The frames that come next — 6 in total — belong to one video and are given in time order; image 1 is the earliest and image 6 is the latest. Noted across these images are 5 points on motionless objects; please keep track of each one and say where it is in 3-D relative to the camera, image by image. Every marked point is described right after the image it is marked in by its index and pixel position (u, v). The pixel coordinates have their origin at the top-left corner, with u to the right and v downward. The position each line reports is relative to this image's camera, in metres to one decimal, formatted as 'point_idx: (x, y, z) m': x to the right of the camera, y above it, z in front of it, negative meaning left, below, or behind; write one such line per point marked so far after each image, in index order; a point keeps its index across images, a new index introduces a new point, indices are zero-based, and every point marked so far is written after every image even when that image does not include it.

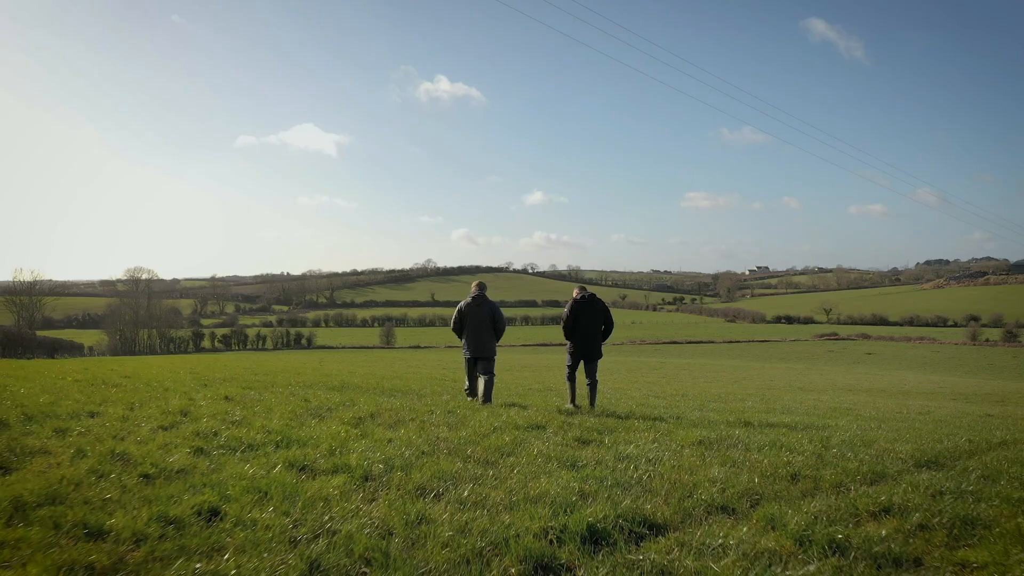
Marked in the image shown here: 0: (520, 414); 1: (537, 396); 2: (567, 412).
0: (+0.1, -2.5, +10.0) m
1: (+0.8, -3.5, +16.8) m
2: (+1.1, -2.6, +10.7) m
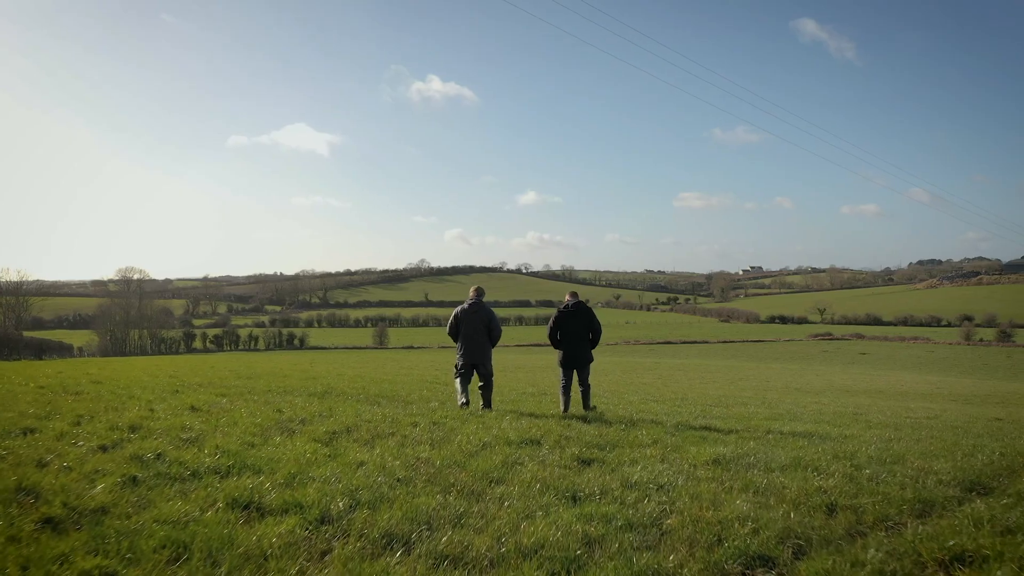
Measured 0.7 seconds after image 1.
0: (0.0, -2.5, +9.2) m
1: (+0.6, -3.5, +16.1) m
2: (+1.0, -2.6, +10.0) m
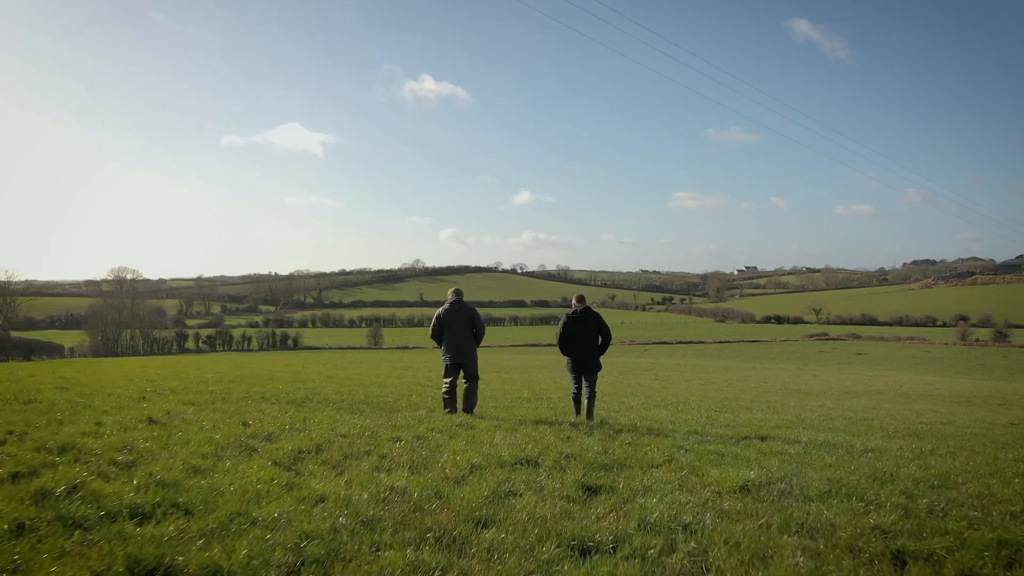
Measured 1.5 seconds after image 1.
0: (-0.1, -2.4, +8.4) m
1: (+0.4, -3.5, +15.2) m
2: (+0.9, -2.6, +9.2) m
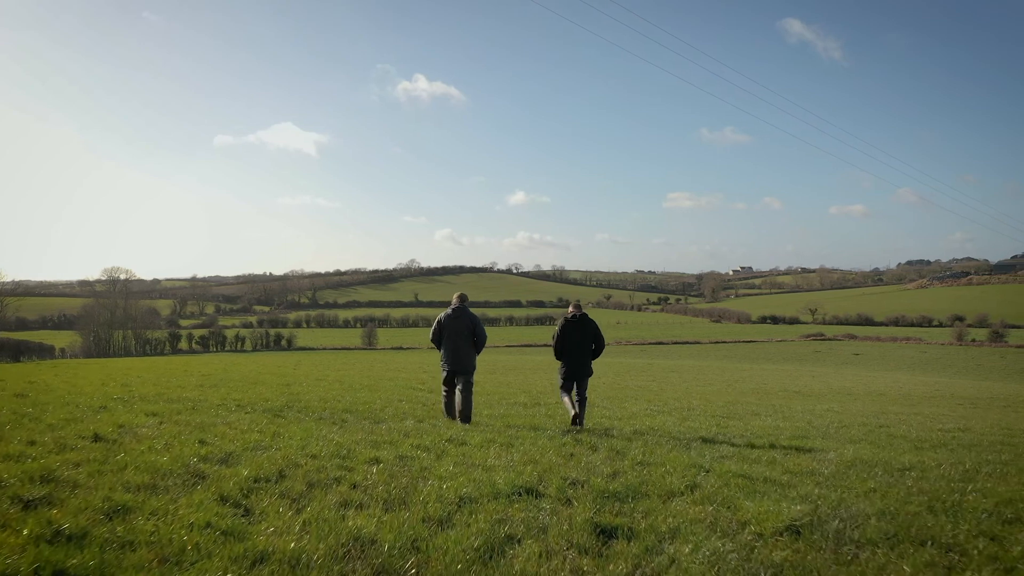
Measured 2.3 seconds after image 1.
0: (-0.2, -2.4, +7.5) m
1: (+0.3, -3.5, +14.4) m
2: (+0.8, -2.5, +8.3) m
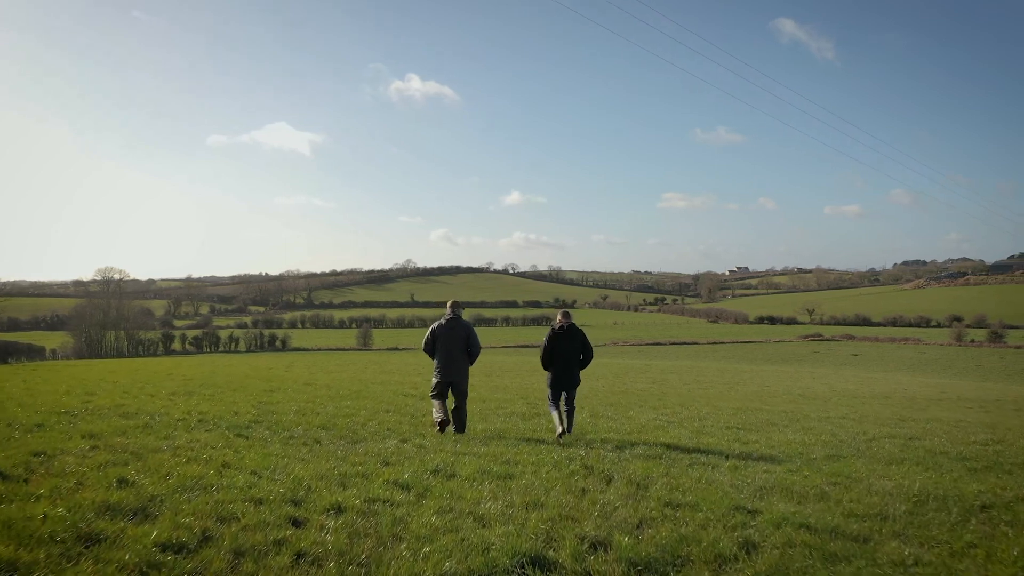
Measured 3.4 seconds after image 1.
0: (-0.2, -2.4, +6.3) m
1: (+0.2, -3.5, +13.1) m
2: (+0.8, -2.5, +7.1) m
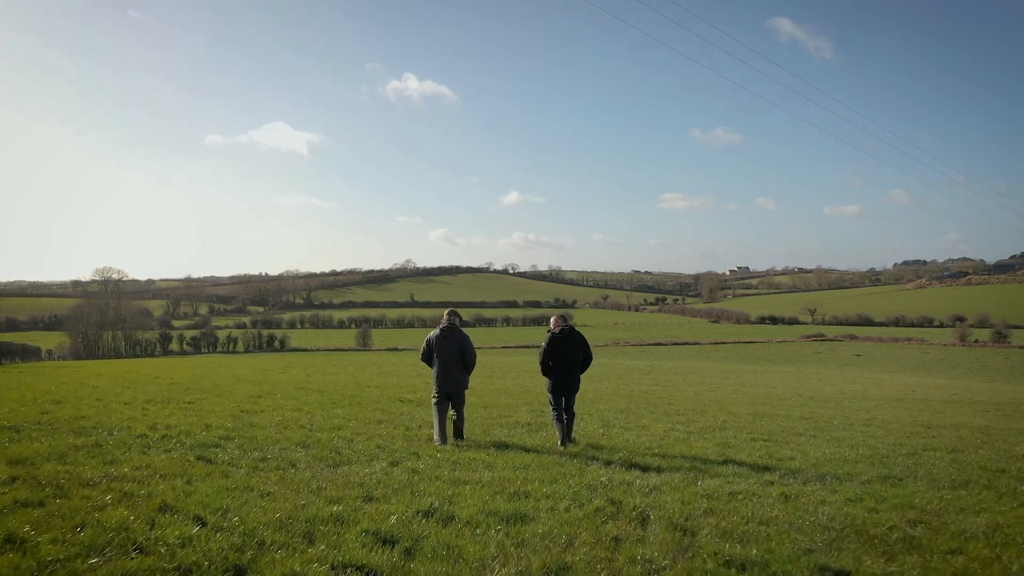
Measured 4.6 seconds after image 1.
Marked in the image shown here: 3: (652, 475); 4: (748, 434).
0: (+0.1, -2.4, +5.4) m
1: (+0.5, -3.5, +12.2) m
2: (+1.1, -2.5, +6.2) m
3: (+2.4, -3.0, +8.7) m
4: (+6.2, -3.8, +13.9) m
